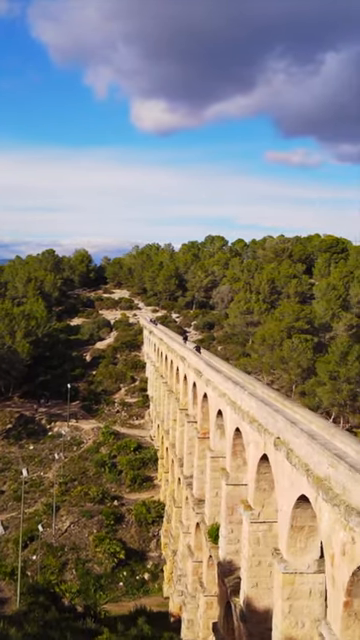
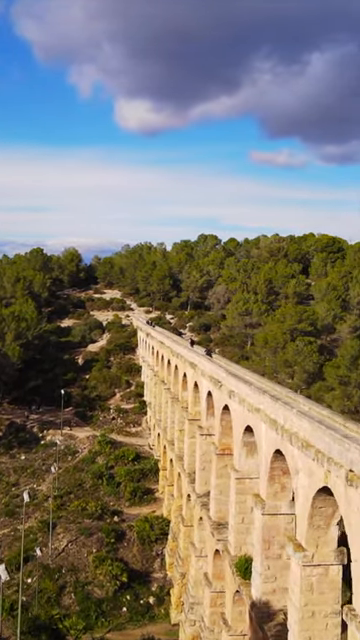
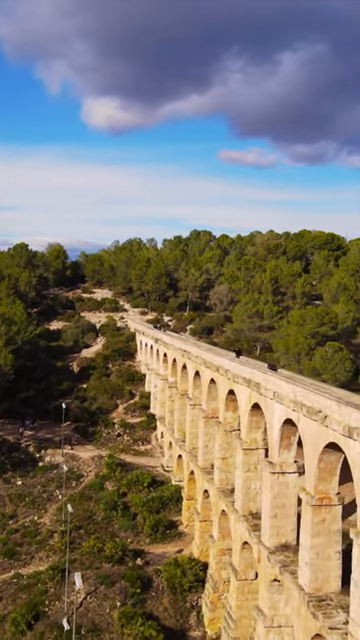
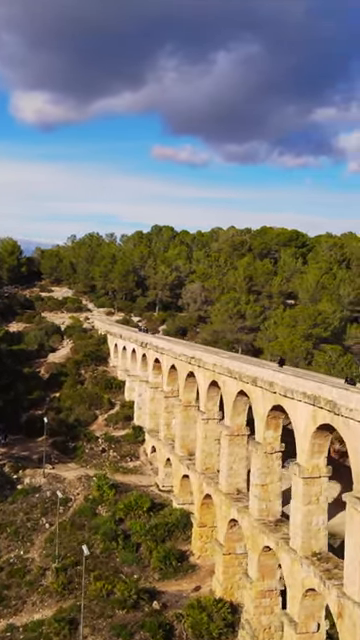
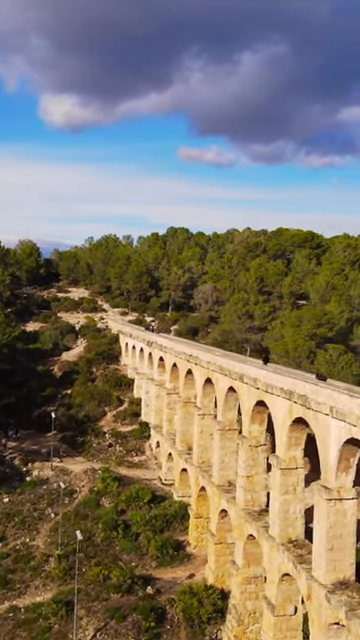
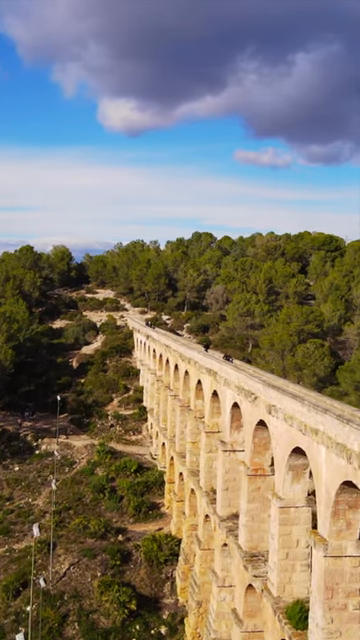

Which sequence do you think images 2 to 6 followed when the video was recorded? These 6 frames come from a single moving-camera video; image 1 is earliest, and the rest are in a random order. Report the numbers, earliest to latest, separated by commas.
2, 6, 3, 5, 4
